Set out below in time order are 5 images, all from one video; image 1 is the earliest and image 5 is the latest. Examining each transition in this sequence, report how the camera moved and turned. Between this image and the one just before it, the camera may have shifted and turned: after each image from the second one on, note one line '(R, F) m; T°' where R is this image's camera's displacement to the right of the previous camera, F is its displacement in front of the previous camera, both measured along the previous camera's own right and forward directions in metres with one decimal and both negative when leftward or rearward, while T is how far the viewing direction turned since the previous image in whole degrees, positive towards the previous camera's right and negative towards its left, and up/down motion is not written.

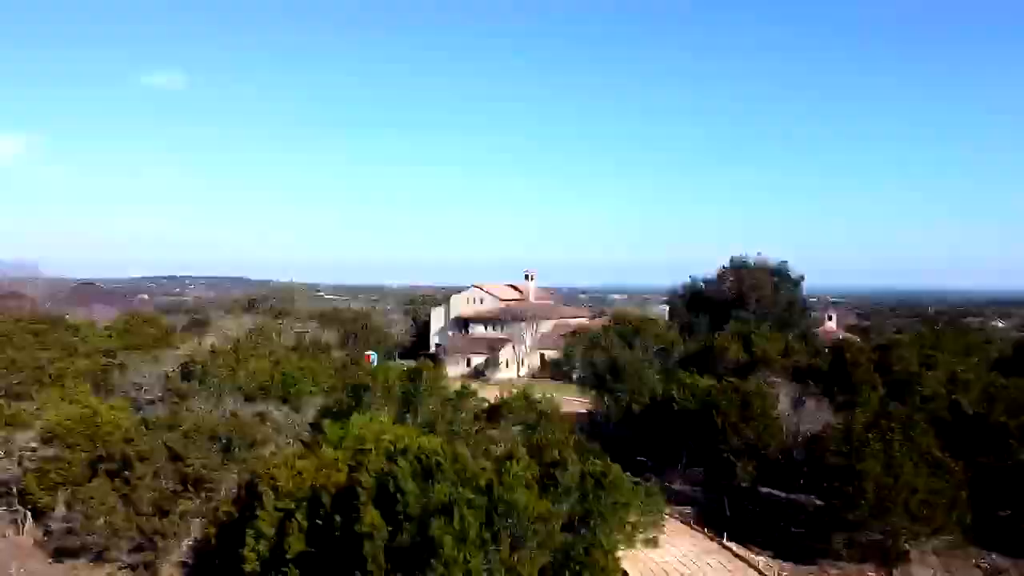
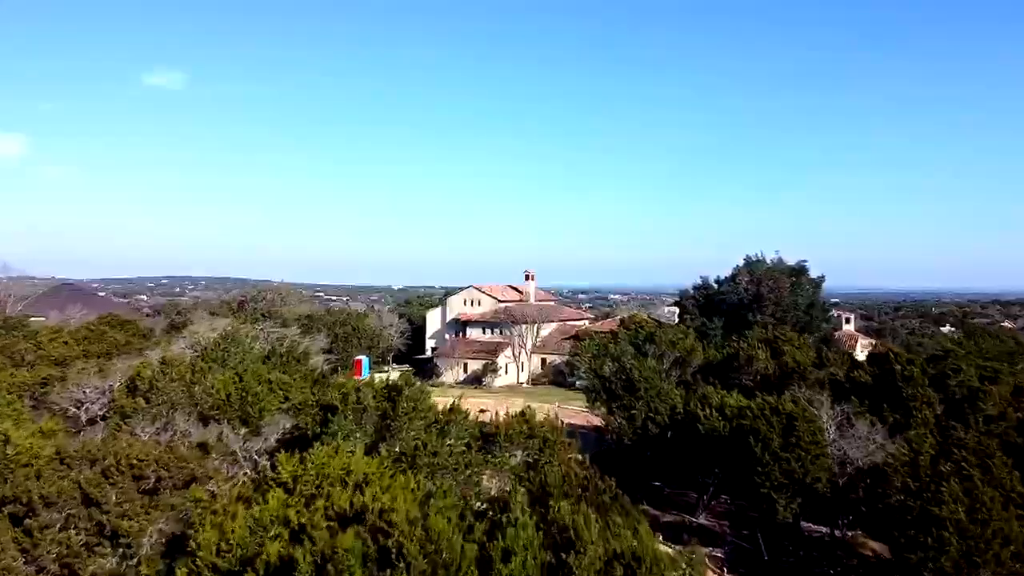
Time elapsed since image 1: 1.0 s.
(0.0, +4.4) m; 0°
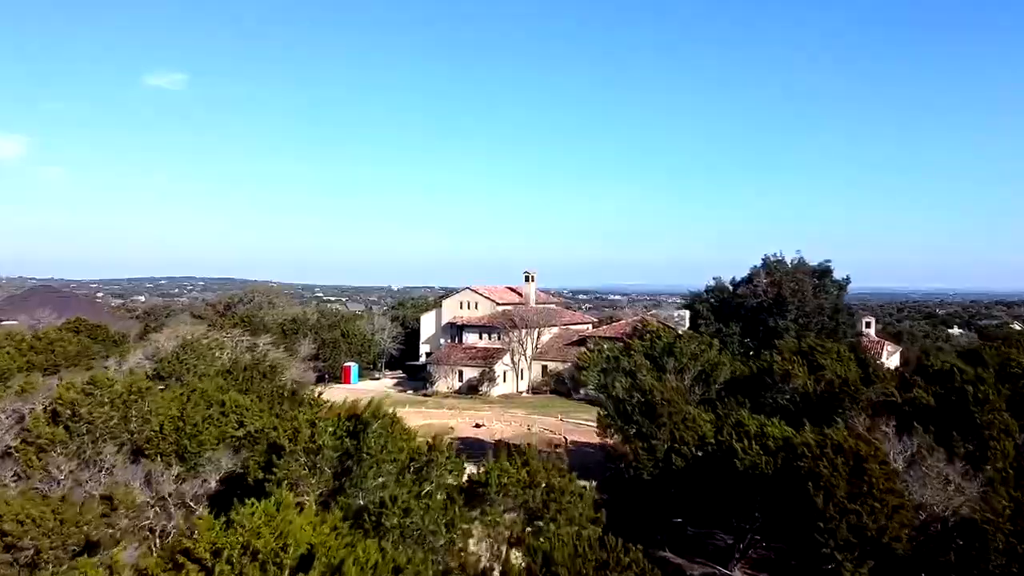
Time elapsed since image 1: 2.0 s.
(+0.1, +4.6) m; 0°
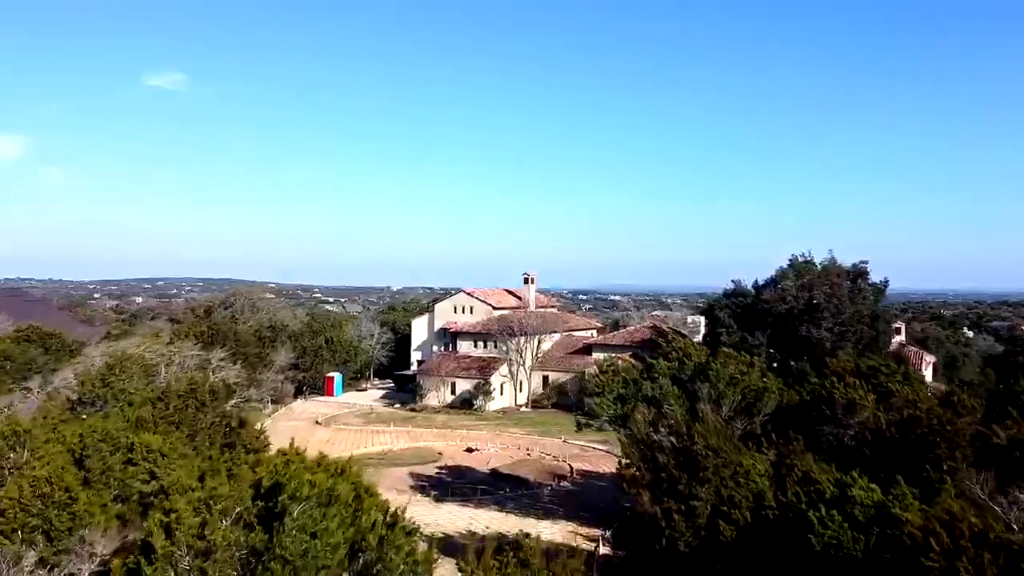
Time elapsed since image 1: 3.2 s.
(+0.1, +5.8) m; 0°
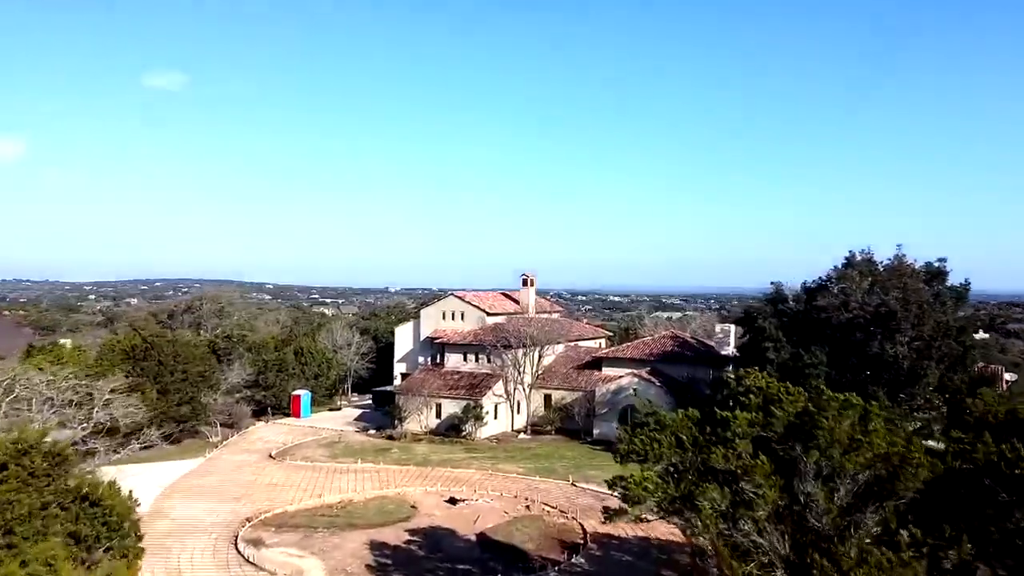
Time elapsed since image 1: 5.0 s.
(+0.1, +9.0) m; 0°
